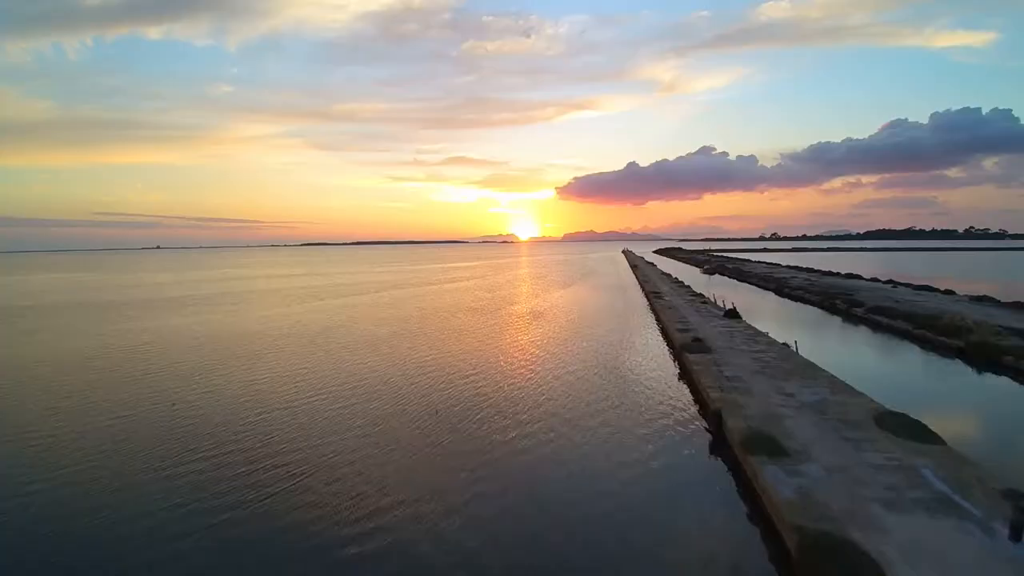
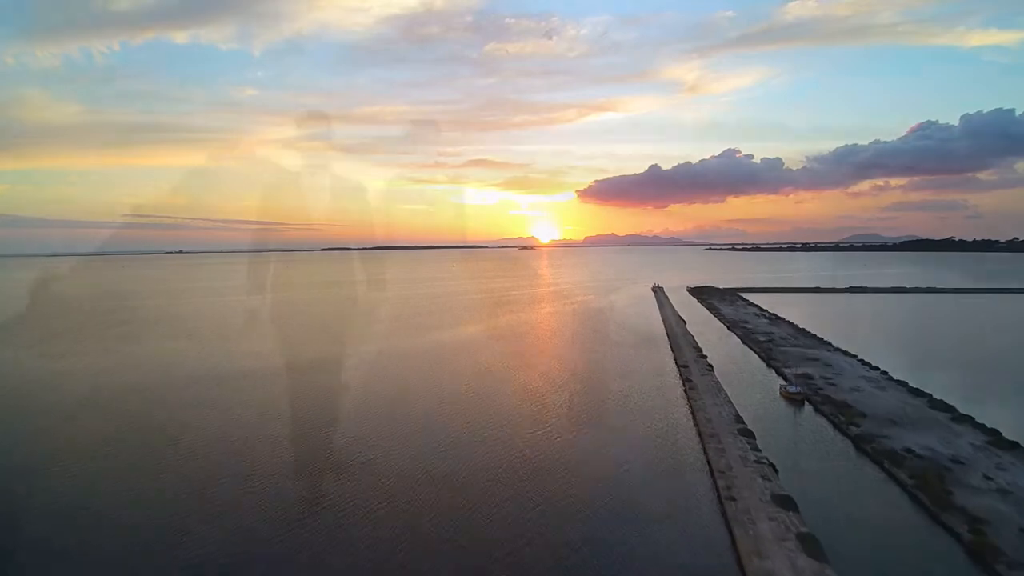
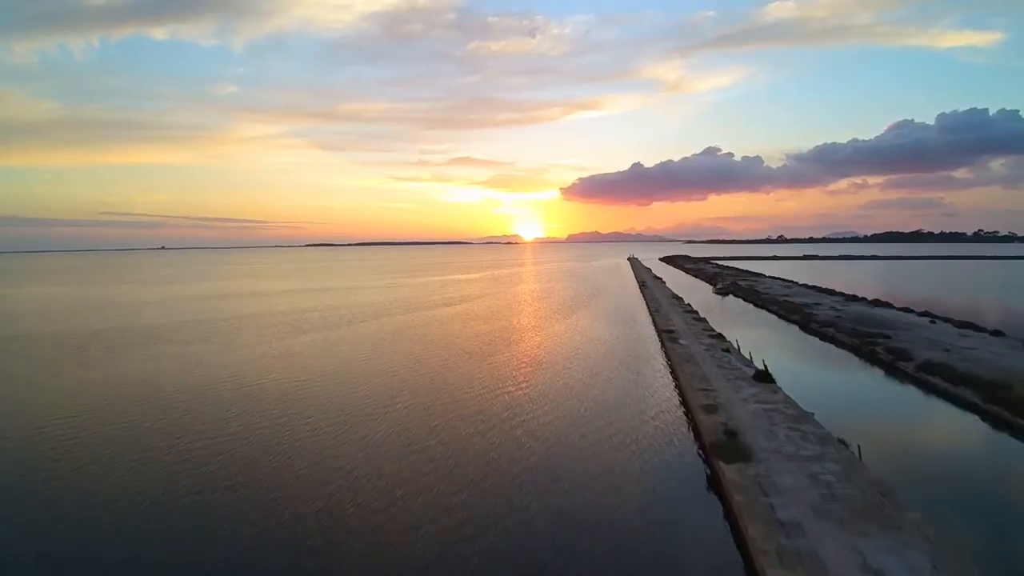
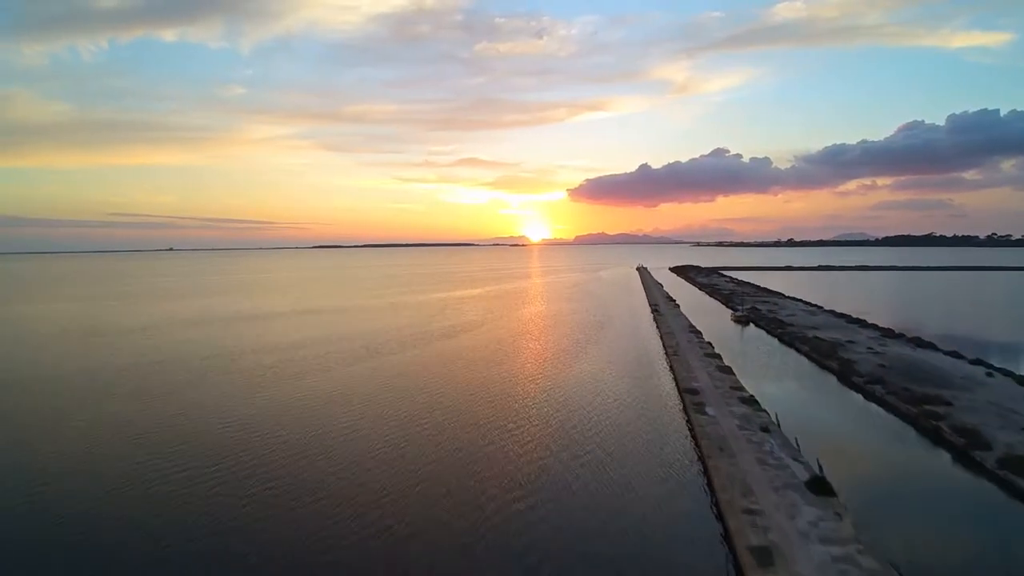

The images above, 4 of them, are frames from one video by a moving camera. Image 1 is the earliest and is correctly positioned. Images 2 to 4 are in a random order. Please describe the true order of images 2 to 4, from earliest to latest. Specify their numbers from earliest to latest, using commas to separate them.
3, 4, 2
